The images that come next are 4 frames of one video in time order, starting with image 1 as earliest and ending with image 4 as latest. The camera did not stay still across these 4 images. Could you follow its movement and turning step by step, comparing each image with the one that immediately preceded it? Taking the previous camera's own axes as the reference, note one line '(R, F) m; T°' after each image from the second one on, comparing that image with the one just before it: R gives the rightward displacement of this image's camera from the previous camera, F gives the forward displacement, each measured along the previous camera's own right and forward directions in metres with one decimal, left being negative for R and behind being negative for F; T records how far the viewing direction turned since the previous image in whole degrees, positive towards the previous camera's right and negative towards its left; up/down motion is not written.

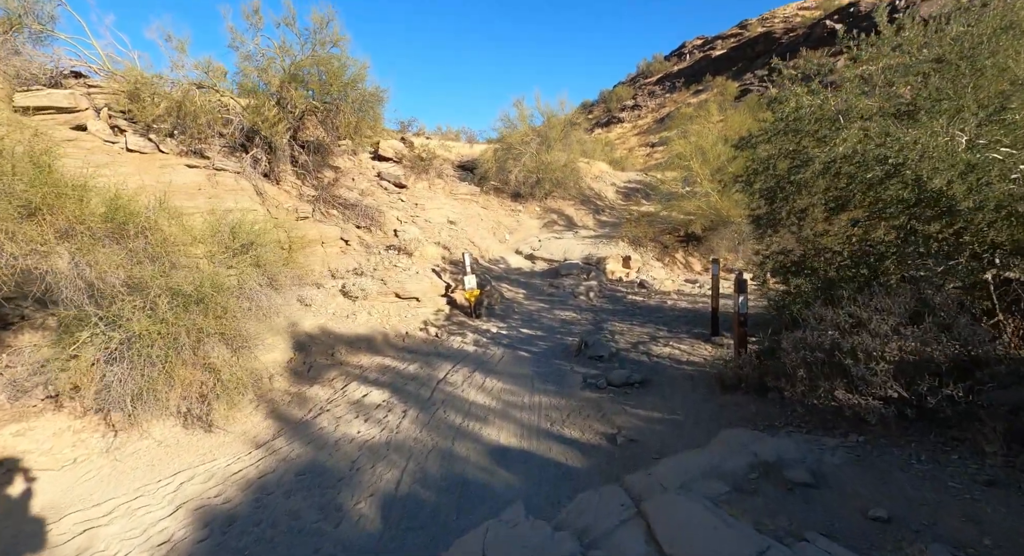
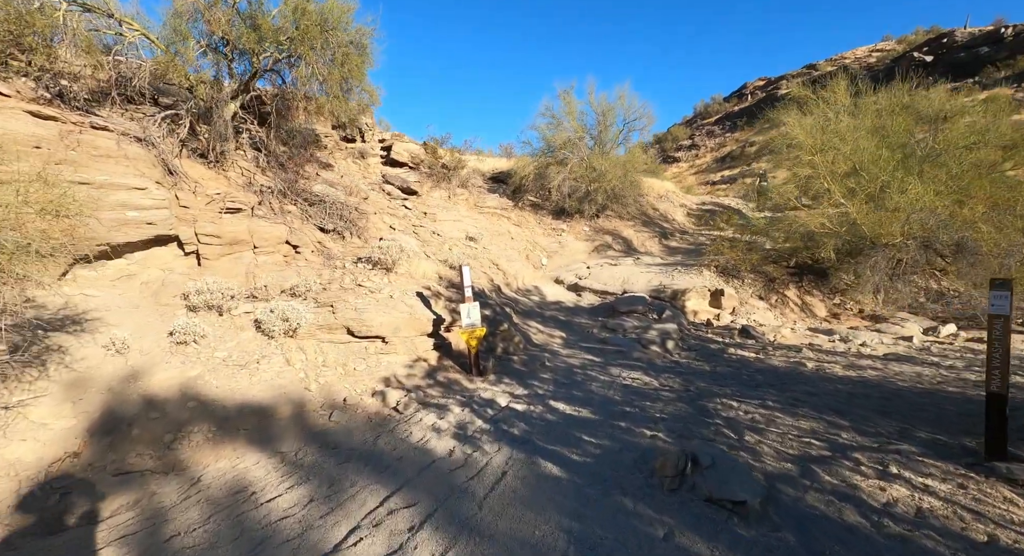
(+0.2, +3.9) m; -5°
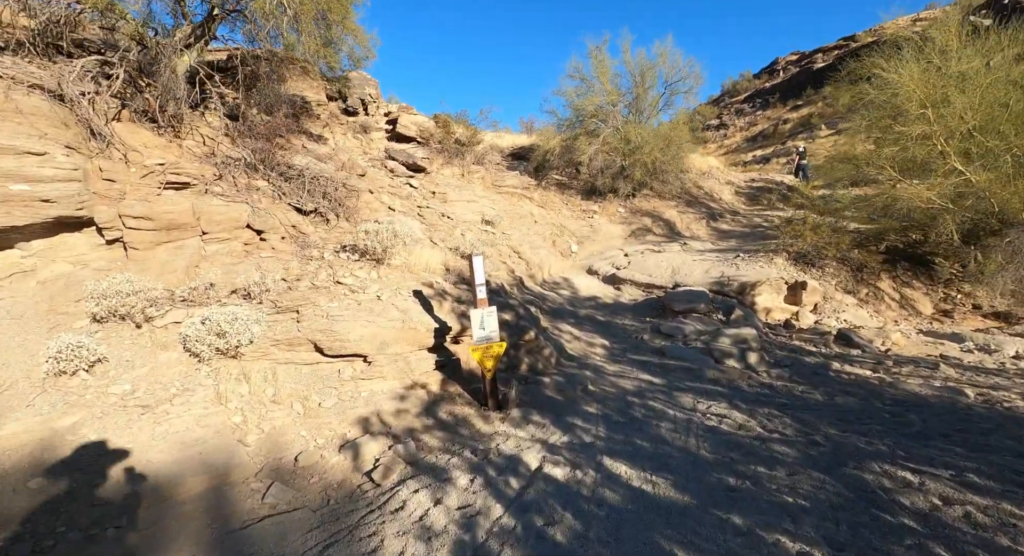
(-0.1, +1.7) m; -2°
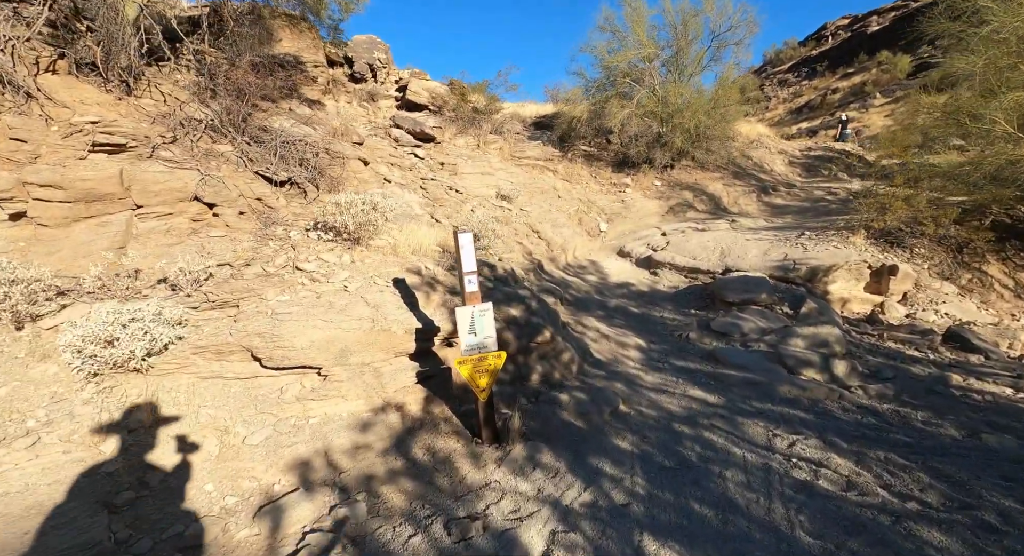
(+0.2, +1.2) m; -3°
